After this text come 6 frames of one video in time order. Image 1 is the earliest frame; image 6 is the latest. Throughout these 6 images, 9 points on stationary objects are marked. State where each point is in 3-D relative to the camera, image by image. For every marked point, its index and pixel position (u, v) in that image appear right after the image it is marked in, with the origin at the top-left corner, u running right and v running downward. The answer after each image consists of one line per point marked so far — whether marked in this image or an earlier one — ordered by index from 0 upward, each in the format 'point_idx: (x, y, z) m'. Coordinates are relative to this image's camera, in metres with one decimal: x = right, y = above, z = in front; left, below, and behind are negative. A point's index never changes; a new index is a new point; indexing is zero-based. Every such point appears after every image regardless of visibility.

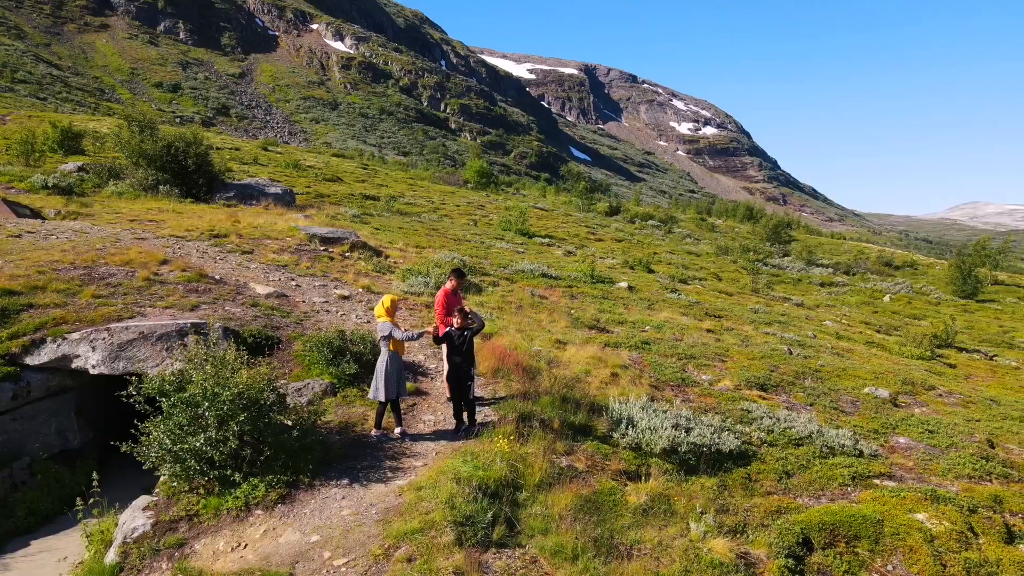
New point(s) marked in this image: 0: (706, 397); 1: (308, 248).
0: (+3.4, -1.9, +12.6) m
1: (-5.3, +1.0, +19.0) m
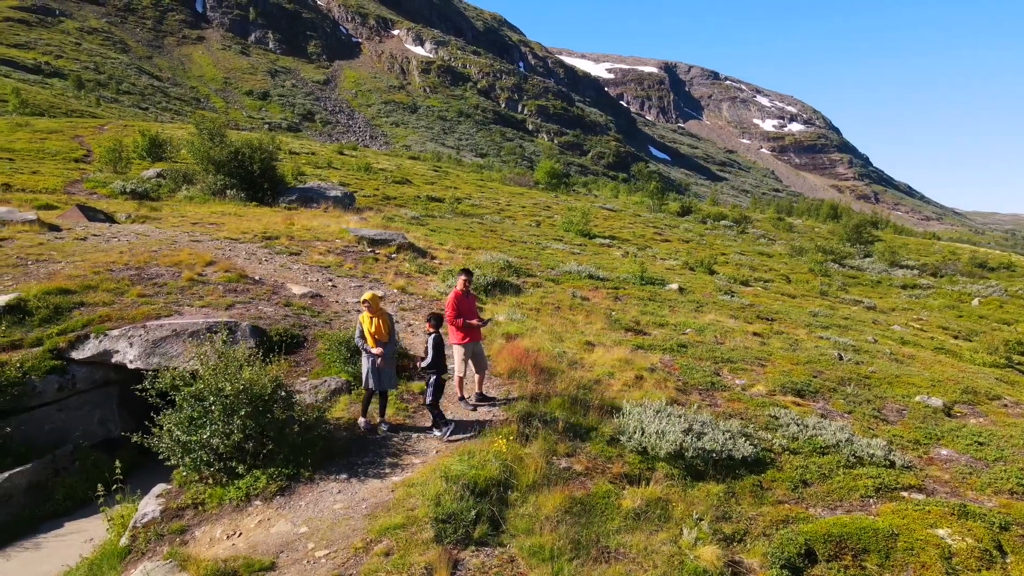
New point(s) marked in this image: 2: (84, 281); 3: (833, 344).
0: (+3.8, -1.9, +12.4) m
1: (-4.2, +1.0, +19.6) m
2: (-7.5, +0.1, +12.7) m
3: (+8.5, -1.5, +19.5) m
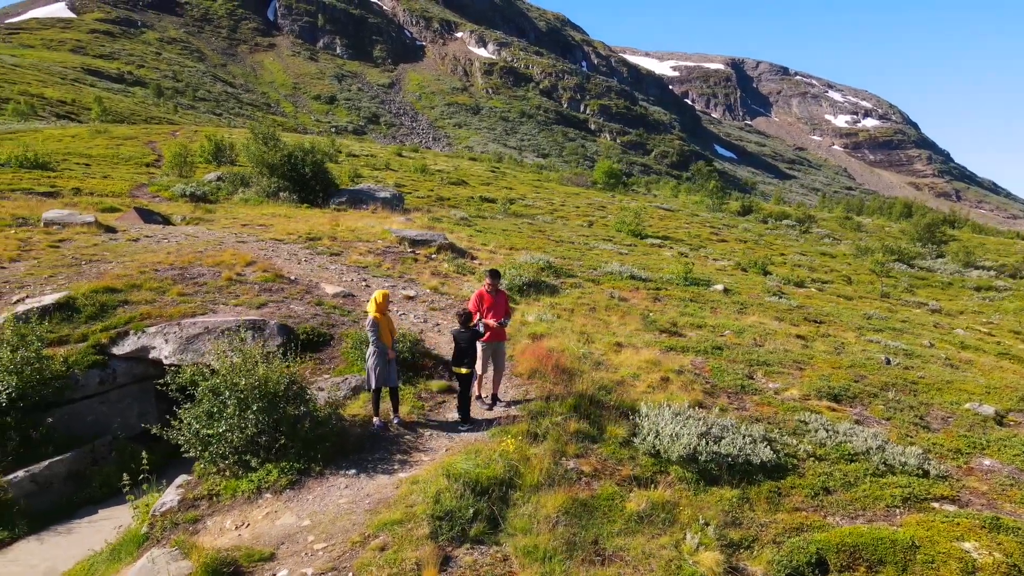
0: (+4.2, -2.0, +12.1) m
1: (-3.2, +1.0, +19.9) m
2: (-7.0, +0.1, +13.4) m
3: (+9.5, -1.5, +18.8) m
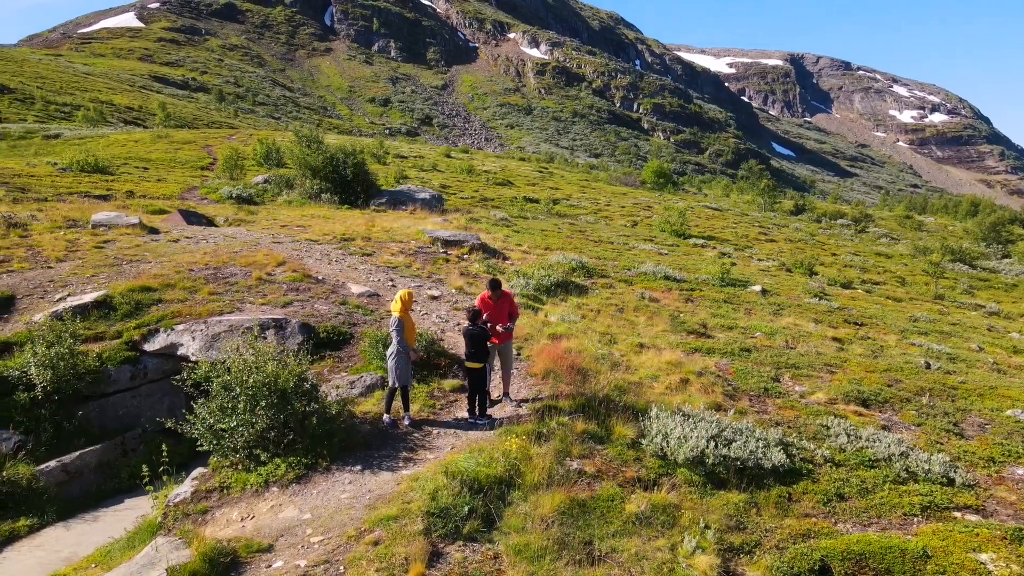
0: (+4.4, -2.0, +11.8) m
1: (-2.4, +1.0, +20.2) m
2: (-6.6, +0.2, +13.9) m
3: (+10.2, -1.6, +18.2) m
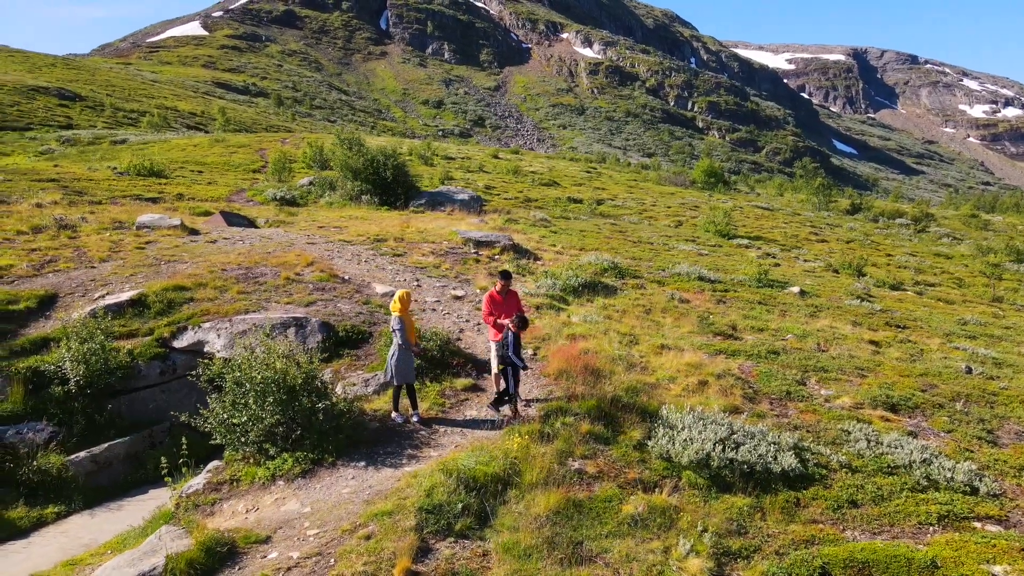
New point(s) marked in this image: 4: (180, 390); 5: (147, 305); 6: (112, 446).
0: (+4.7, -2.0, +11.6) m
1: (-1.5, +1.0, +20.4) m
2: (-6.2, +0.2, +14.4) m
3: (+10.9, -1.6, +17.5) m
4: (-5.4, -1.7, +11.7) m
5: (-6.5, -0.3, +13.1) m
6: (-5.7, -2.2, +10.4) m
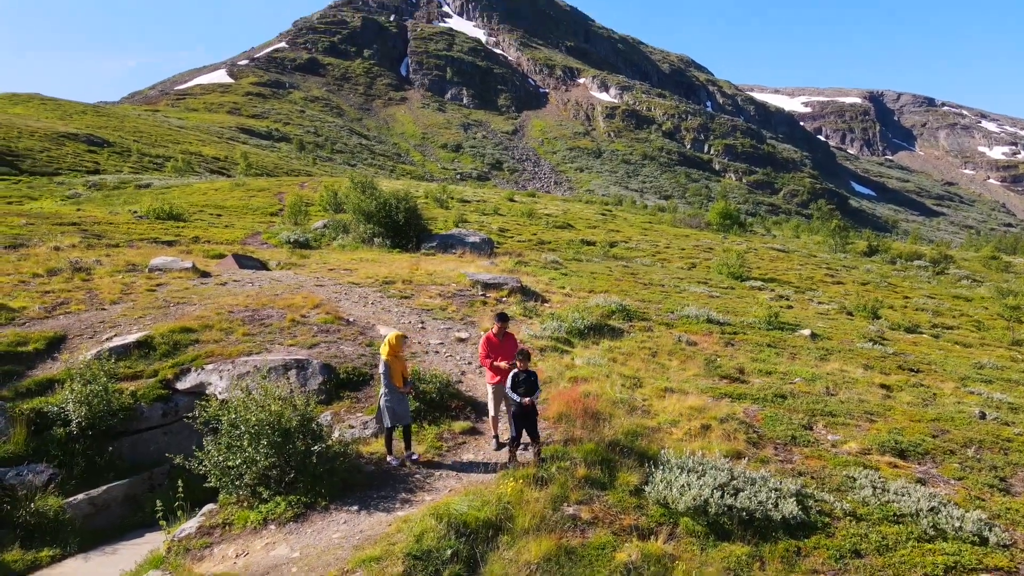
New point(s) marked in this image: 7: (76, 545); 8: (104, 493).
0: (+4.7, -2.7, +11.3) m
1: (-1.3, -0.1, +20.5) m
2: (-6.1, -0.7, +14.6) m
3: (+11.0, -2.6, +17.1) m
4: (-5.4, -2.3, +11.8) m
5: (-6.5, -1.1, +13.2) m
6: (-5.7, -2.8, +10.4) m
7: (-5.7, -3.3, +9.5) m
8: (-5.7, -2.9, +10.3) m
